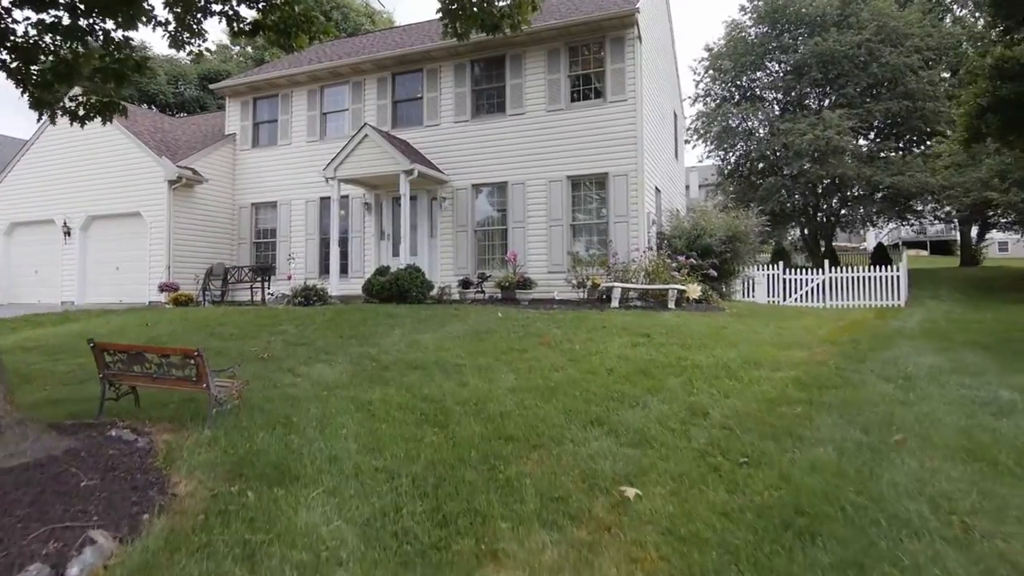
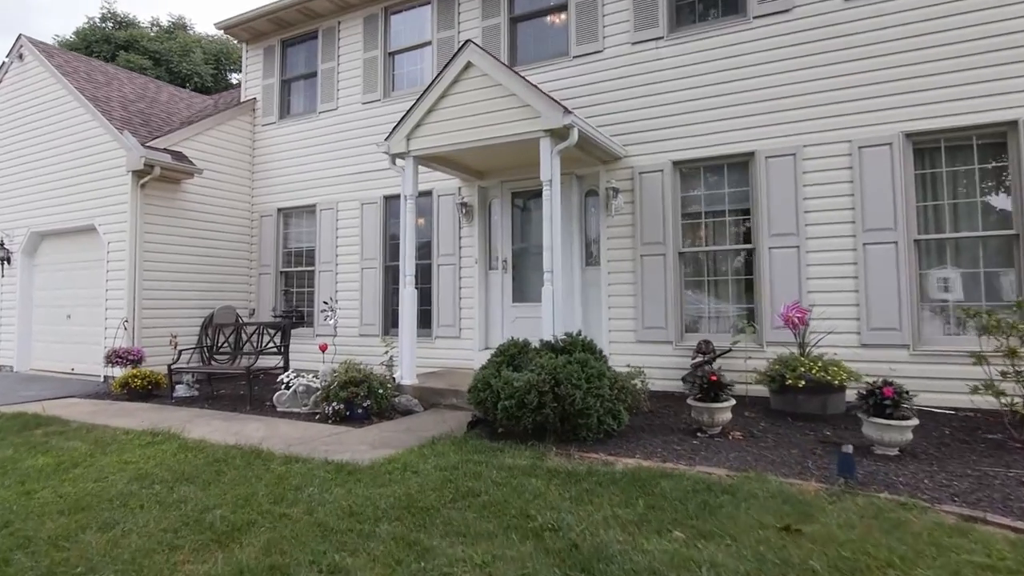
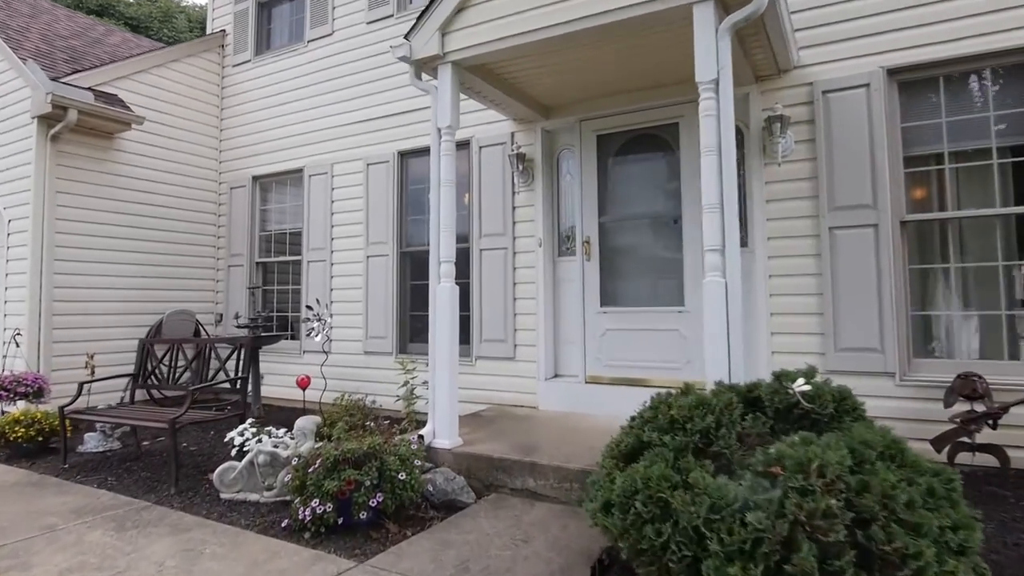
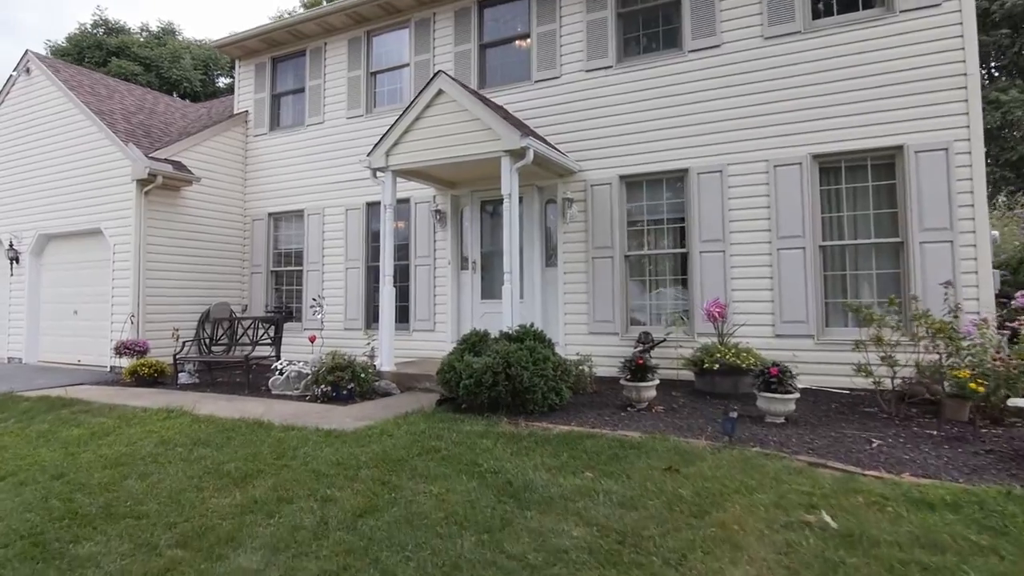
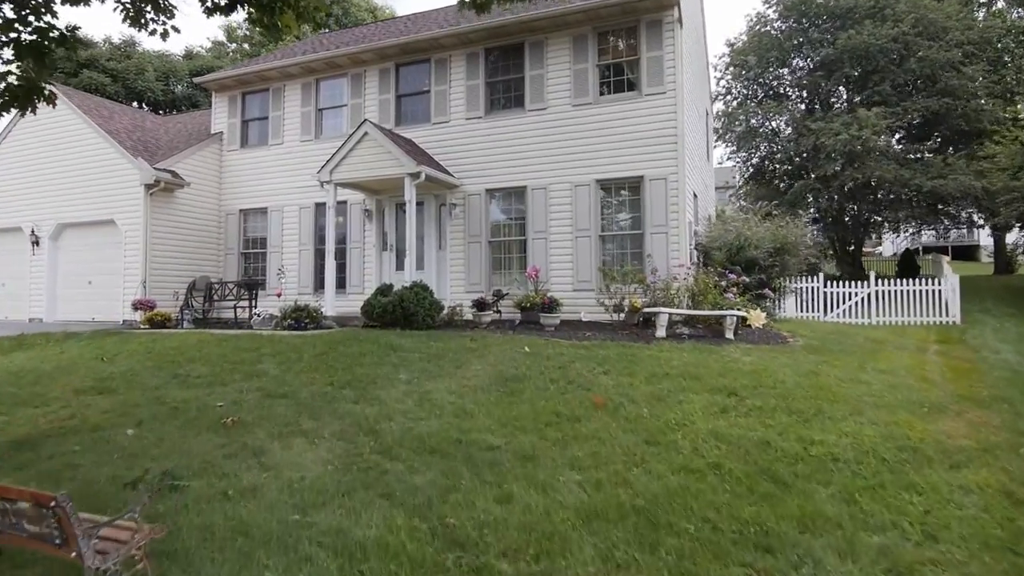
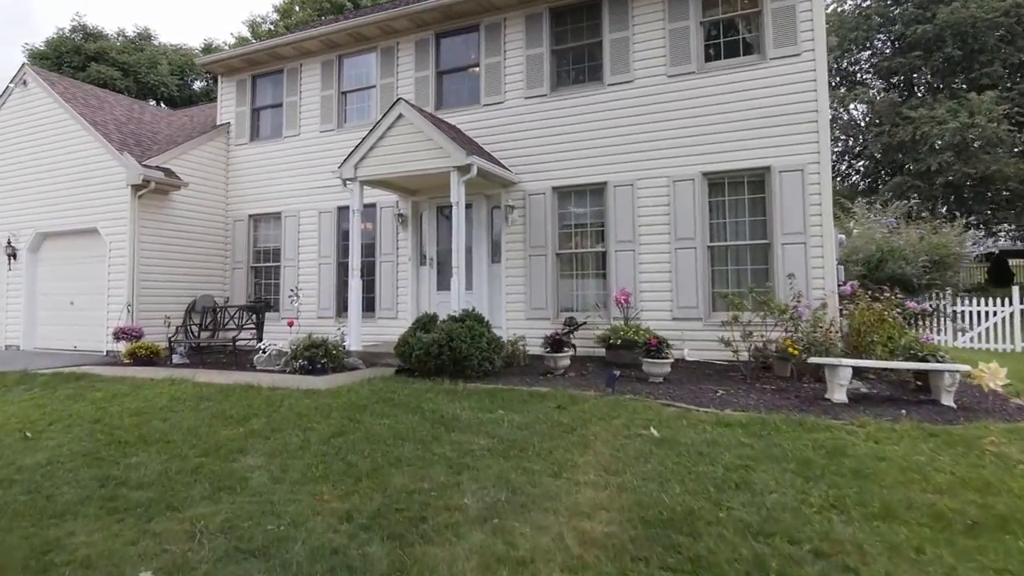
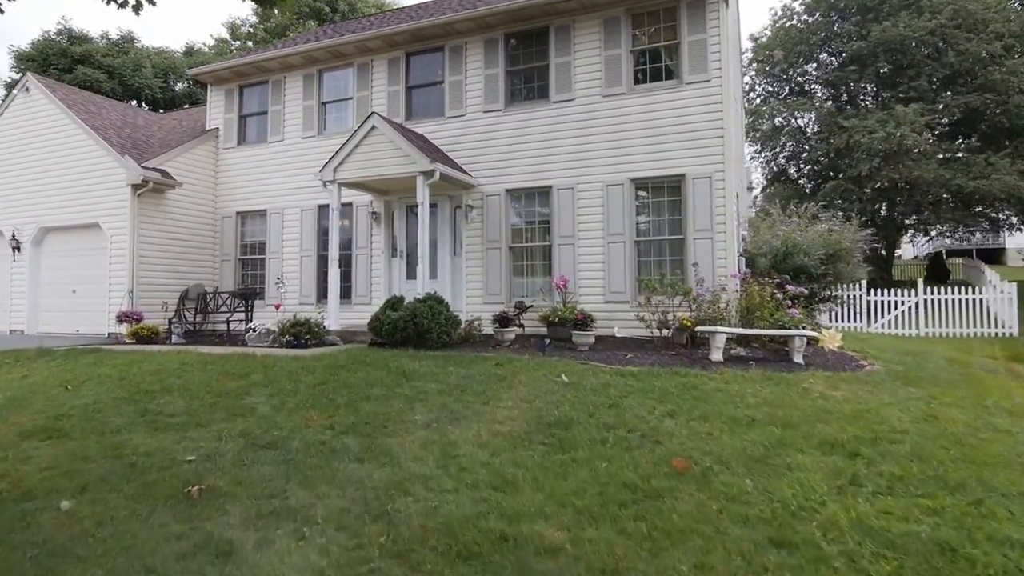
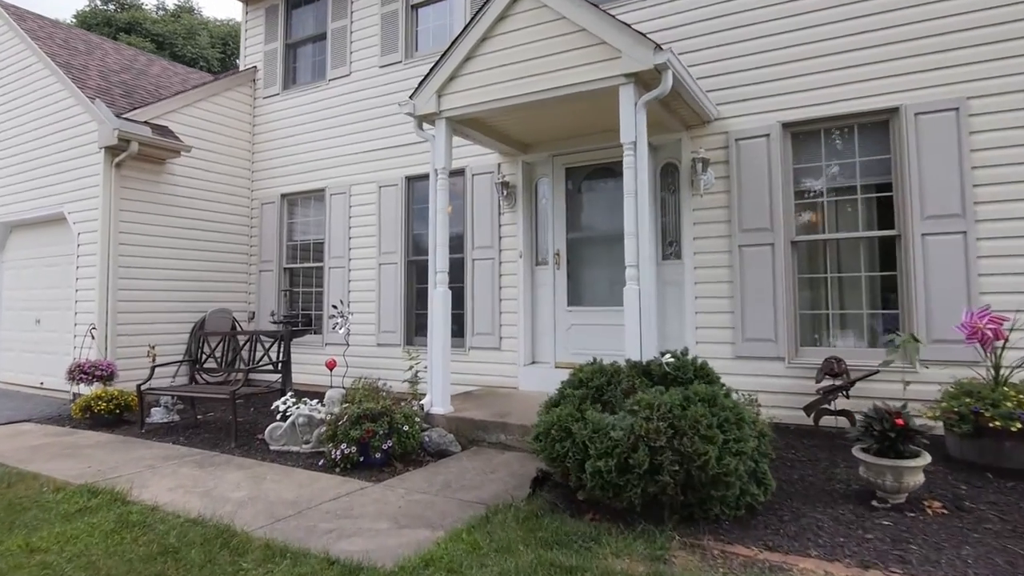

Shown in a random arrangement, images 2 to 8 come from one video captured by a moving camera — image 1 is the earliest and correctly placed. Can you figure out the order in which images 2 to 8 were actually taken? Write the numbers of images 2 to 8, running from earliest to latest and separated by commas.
5, 7, 6, 4, 2, 8, 3
